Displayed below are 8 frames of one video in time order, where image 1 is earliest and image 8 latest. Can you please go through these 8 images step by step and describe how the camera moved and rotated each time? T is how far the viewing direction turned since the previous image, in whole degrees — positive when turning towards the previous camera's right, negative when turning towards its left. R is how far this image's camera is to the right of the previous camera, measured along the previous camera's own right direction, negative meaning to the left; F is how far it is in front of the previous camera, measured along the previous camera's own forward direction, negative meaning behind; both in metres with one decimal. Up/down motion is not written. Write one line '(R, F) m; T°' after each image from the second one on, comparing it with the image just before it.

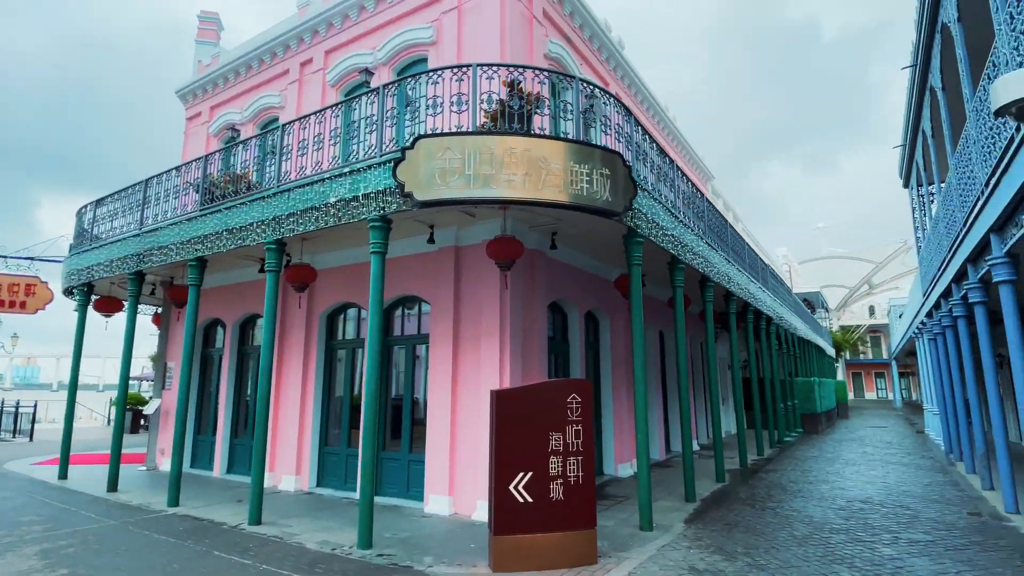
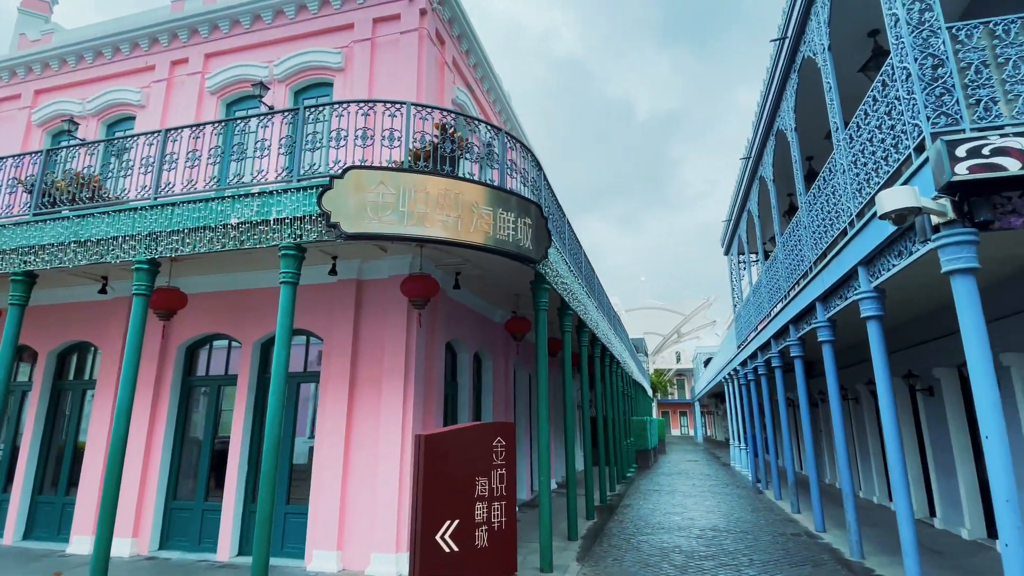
(-0.9, +0.1) m; +17°
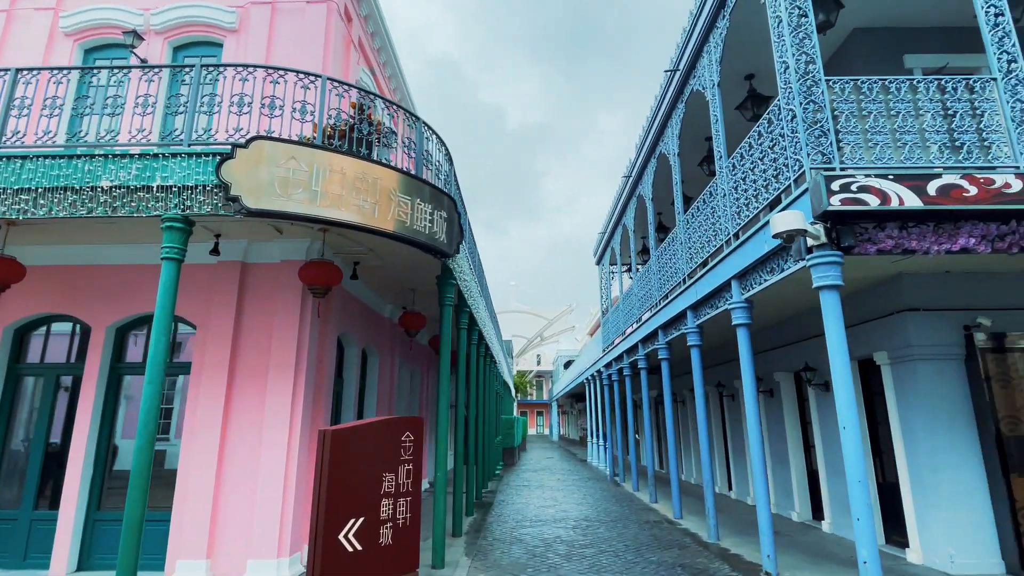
(-0.5, +0.1) m; +14°
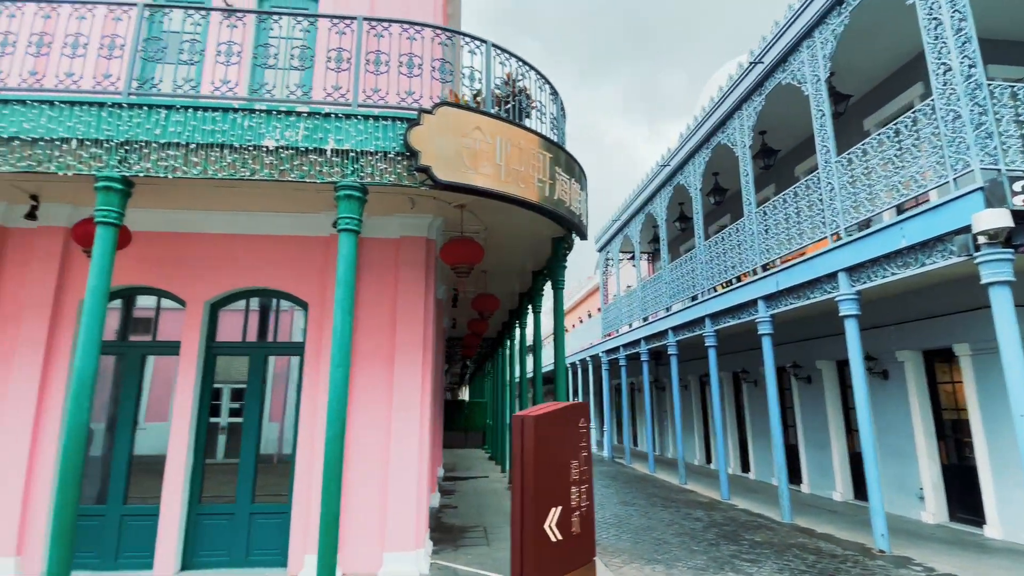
(-2.3, +0.3) m; +7°
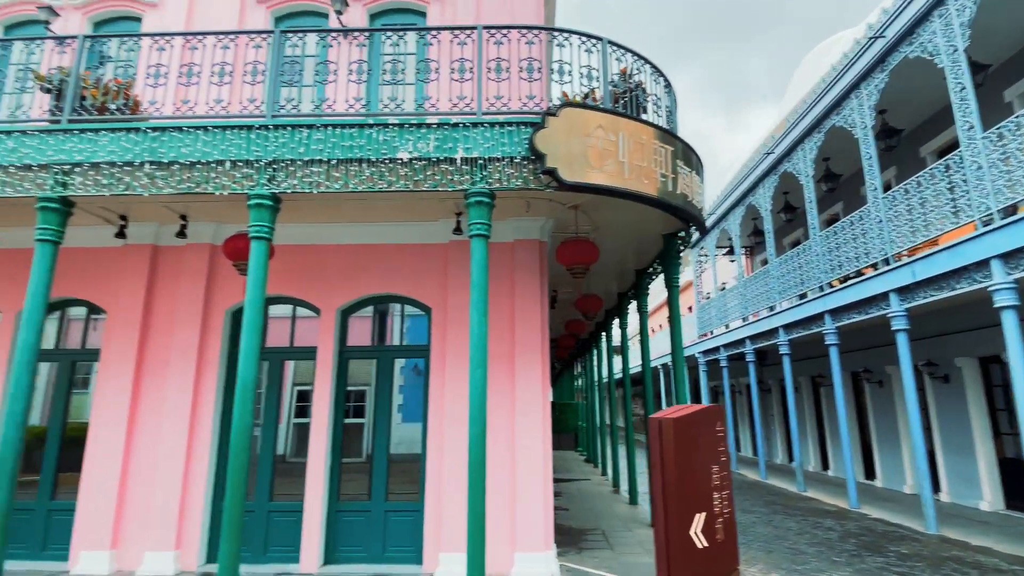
(-0.5, 0.0) m; -8°
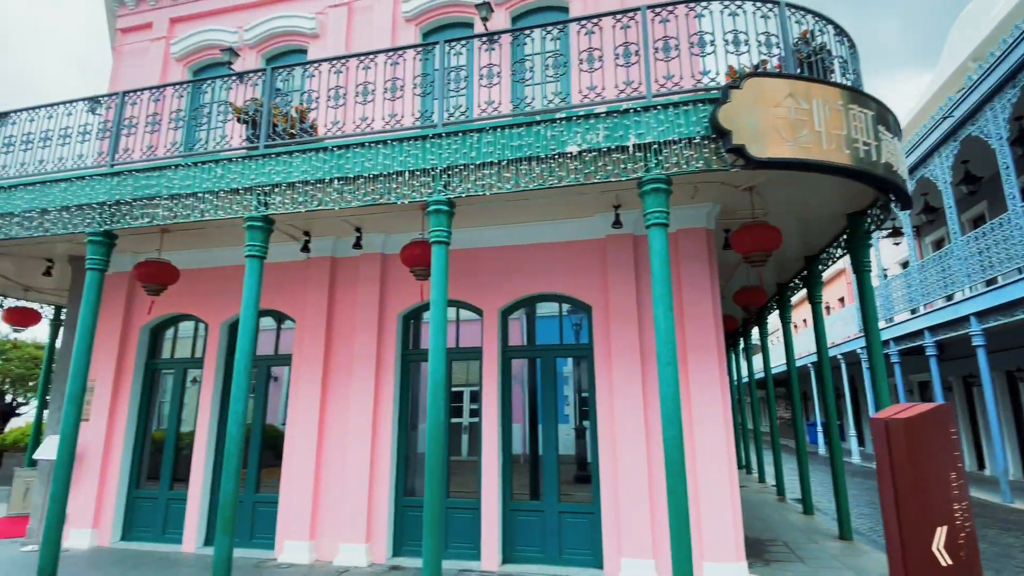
(-0.6, +0.1) m; -11°
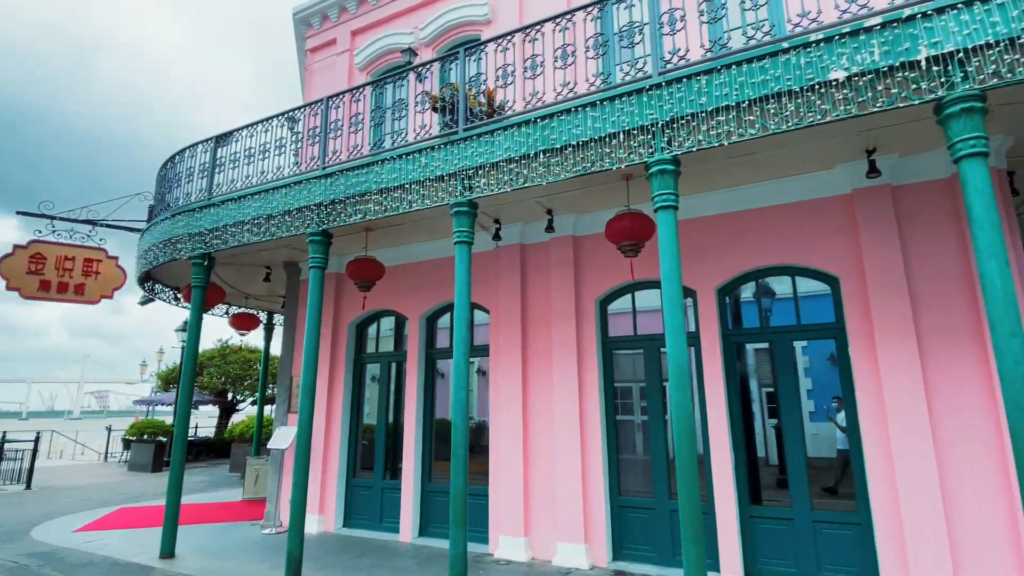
(-0.8, +0.4) m; -14°
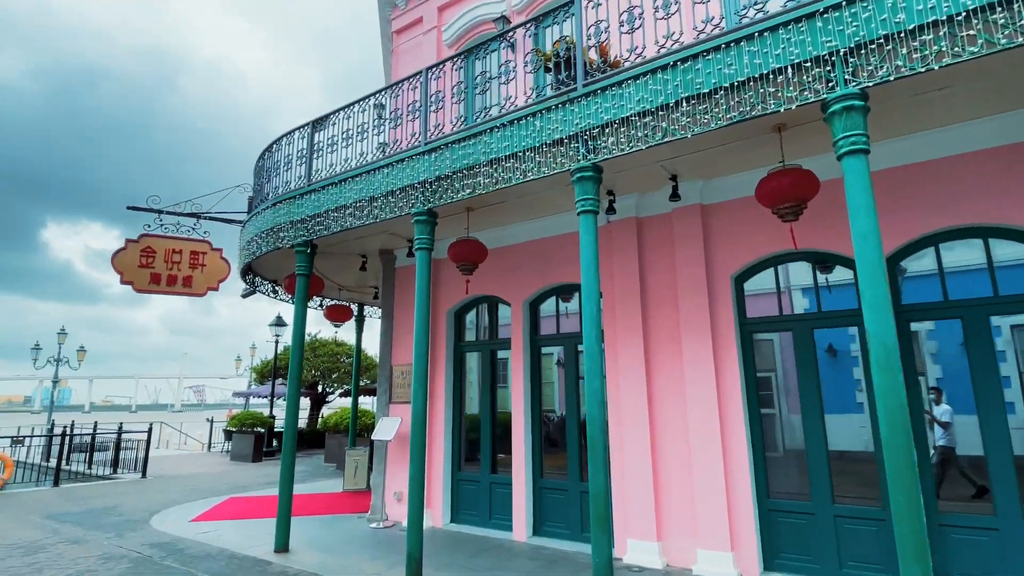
(-0.6, +0.5) m; -7°
